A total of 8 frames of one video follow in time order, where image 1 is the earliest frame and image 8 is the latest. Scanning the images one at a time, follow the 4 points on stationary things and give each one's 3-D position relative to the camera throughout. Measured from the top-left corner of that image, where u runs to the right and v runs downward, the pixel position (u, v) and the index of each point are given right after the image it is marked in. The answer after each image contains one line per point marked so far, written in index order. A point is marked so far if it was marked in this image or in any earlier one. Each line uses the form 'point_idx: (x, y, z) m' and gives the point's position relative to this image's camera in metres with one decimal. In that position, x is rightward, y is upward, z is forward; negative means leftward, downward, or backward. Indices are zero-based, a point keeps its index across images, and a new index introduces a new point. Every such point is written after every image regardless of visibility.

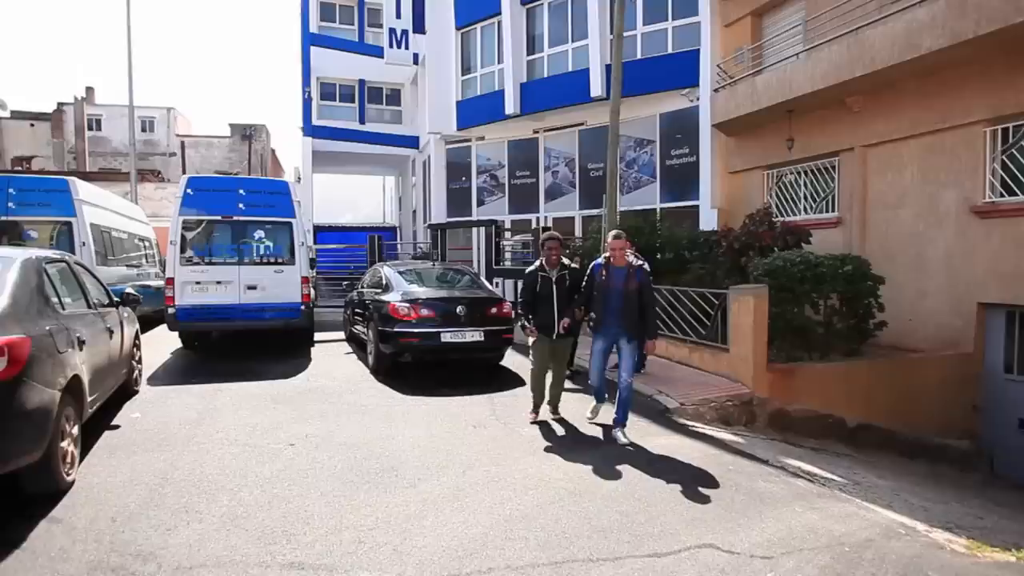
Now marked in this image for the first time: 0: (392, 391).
0: (-2.7, -2.3, +8.5) m
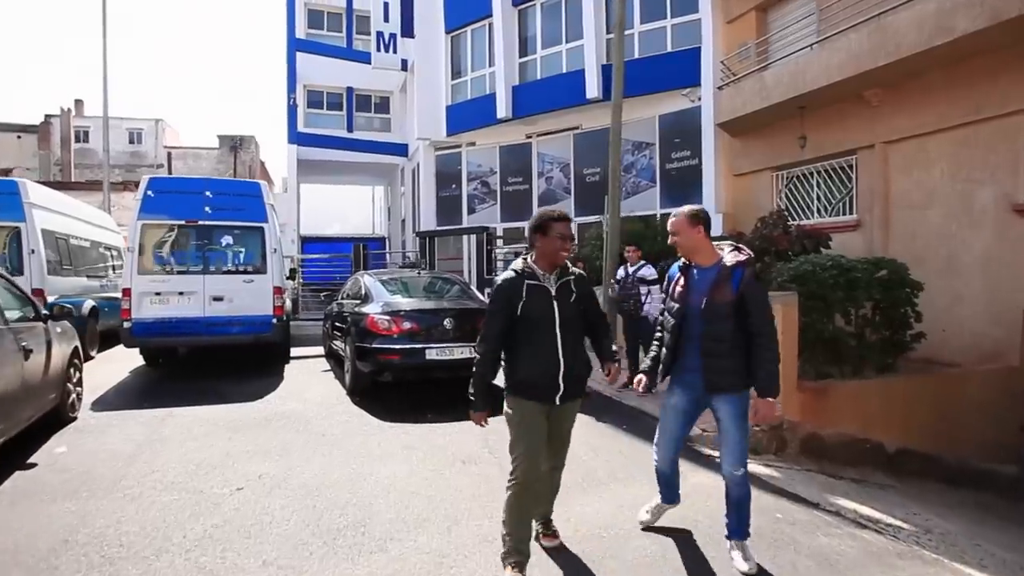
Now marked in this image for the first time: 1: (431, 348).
0: (-2.8, -2.5, +7.5) m
1: (-1.6, -1.2, +7.6) m
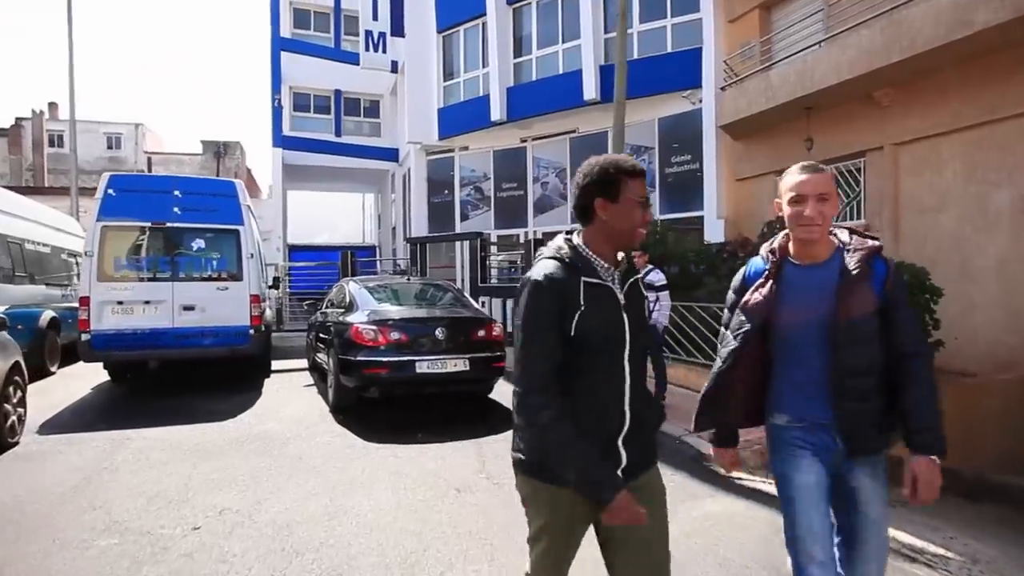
0: (-2.8, -2.6, +6.8) m
1: (-1.6, -1.3, +6.9) m
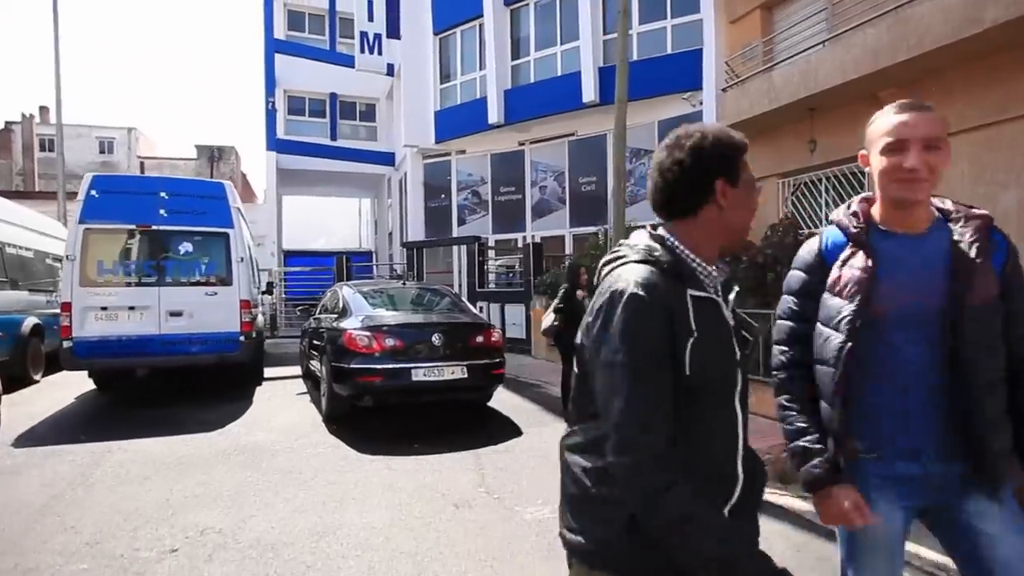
0: (-2.8, -2.7, +6.5) m
1: (-1.6, -1.4, +6.7) m
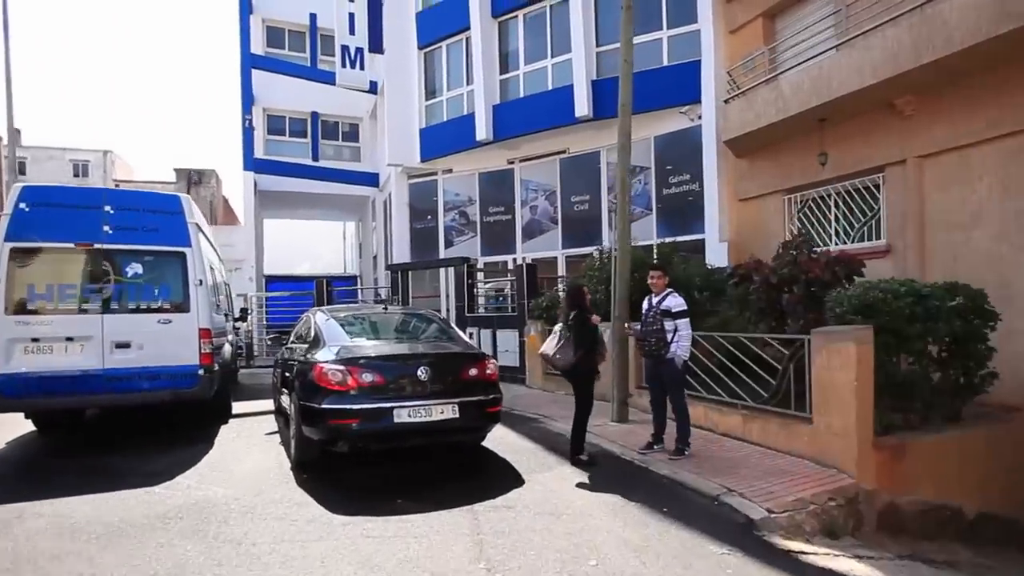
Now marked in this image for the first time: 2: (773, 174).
0: (-2.8, -3.1, +5.4) m
1: (-1.6, -1.8, +5.7) m
2: (+6.7, +2.9, +9.8) m
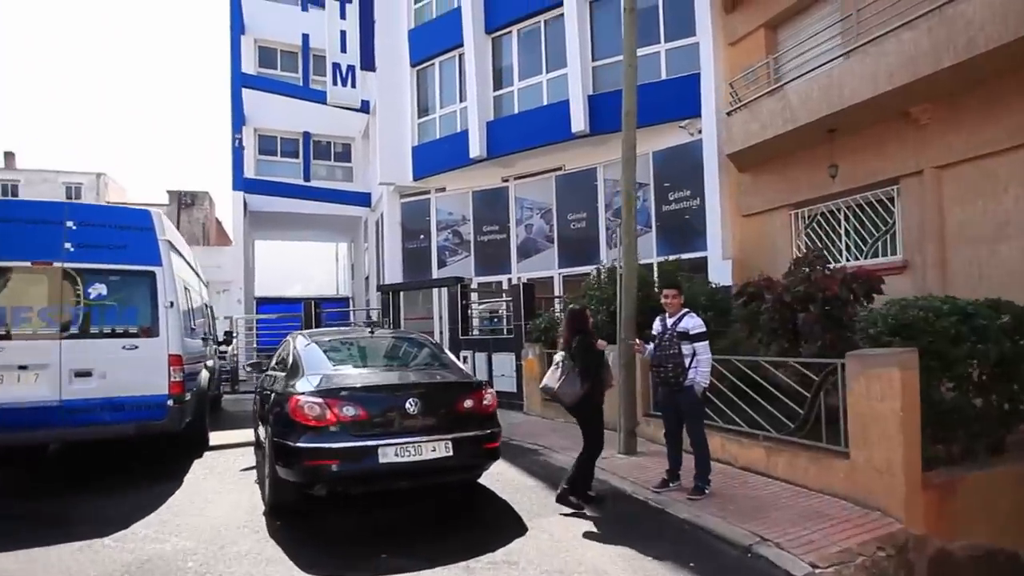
0: (-2.8, -3.3, +4.7) m
1: (-1.6, -2.1, +5.0) m
2: (+6.6, +2.4, +9.5) m
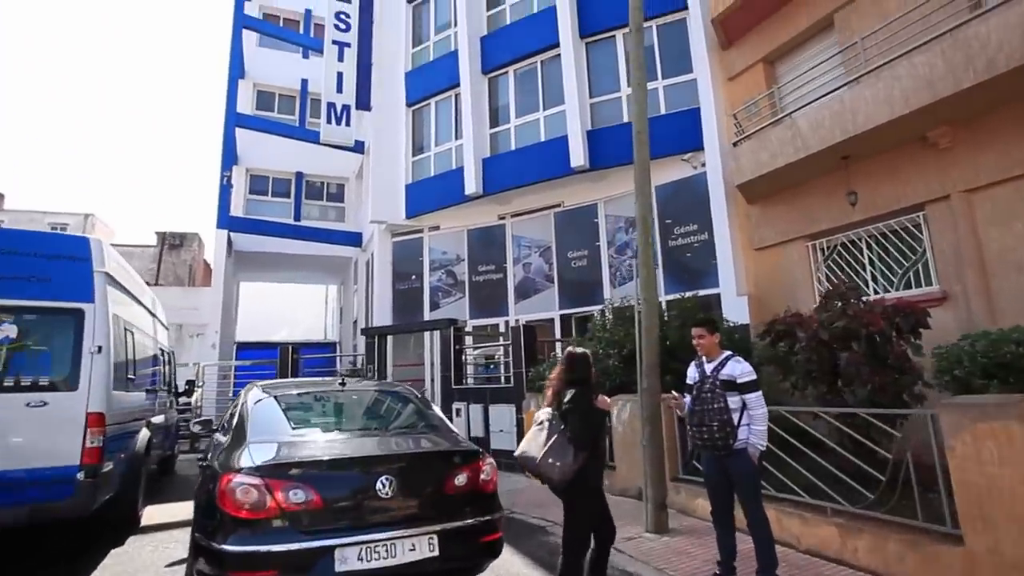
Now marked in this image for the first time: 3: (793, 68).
0: (-2.7, -3.7, +3.2) m
1: (-1.5, -2.5, +3.7) m
2: (+6.6, +1.6, +8.8) m
3: (+6.6, +5.0, +9.0) m
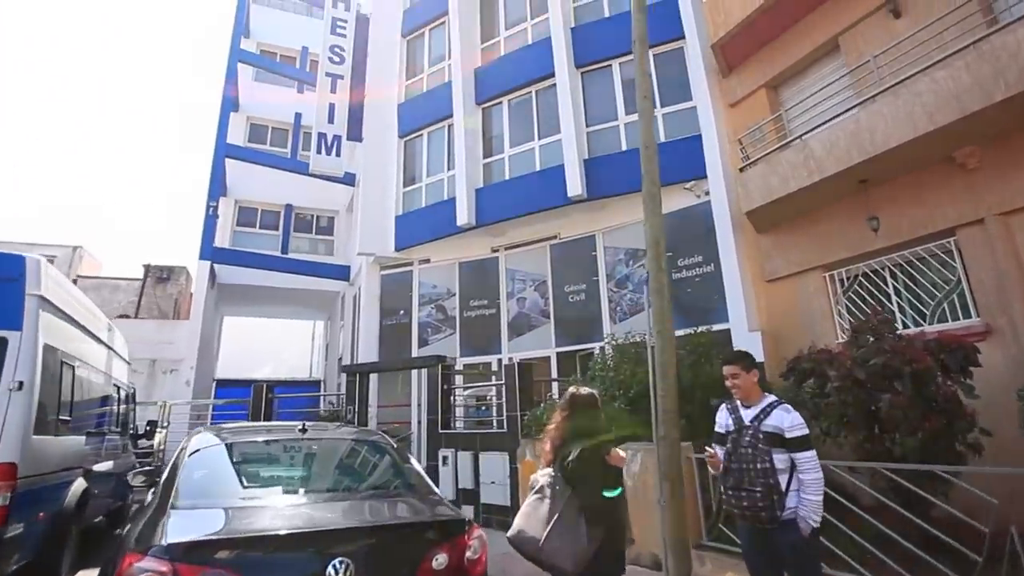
0: (-2.7, -3.8, +2.0) m
1: (-1.6, -2.6, +2.6) m
2: (+6.5, +0.9, +8.2) m
3: (+6.5, +4.3, +8.7) m
